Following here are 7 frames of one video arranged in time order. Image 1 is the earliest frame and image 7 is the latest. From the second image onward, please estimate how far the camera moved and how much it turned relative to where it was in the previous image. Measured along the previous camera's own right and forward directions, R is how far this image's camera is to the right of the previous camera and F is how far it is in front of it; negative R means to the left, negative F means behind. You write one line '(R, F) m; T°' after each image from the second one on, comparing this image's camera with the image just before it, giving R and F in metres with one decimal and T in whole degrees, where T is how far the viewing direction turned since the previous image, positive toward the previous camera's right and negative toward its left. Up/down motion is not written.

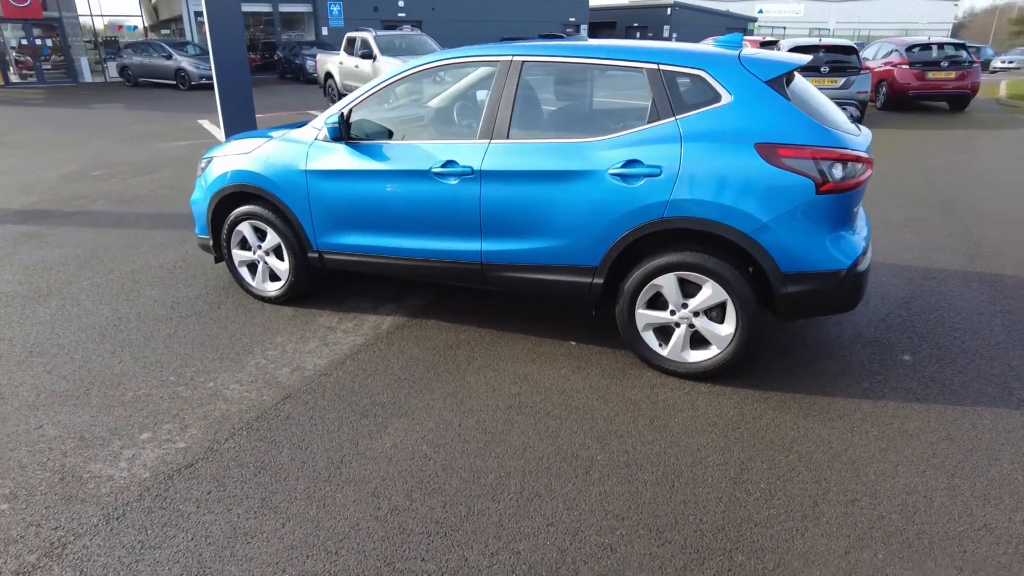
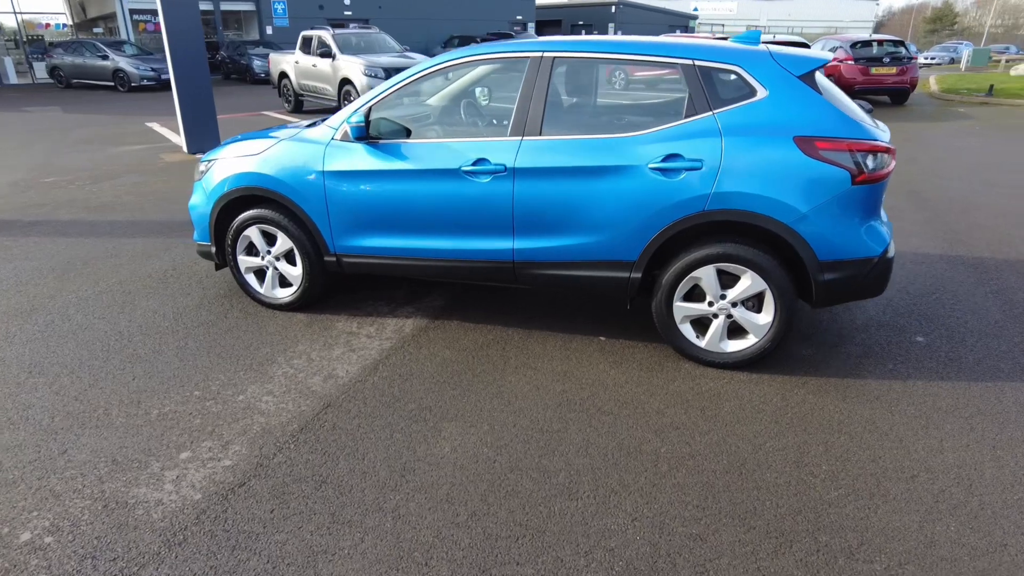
(-0.5, +0.1) m; +5°
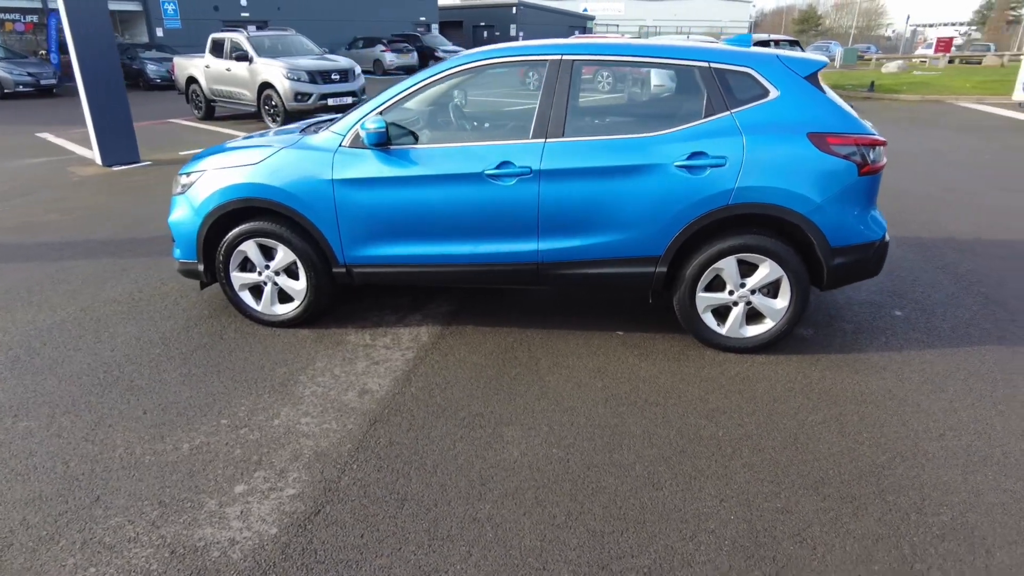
(-0.8, 0.0) m; +9°
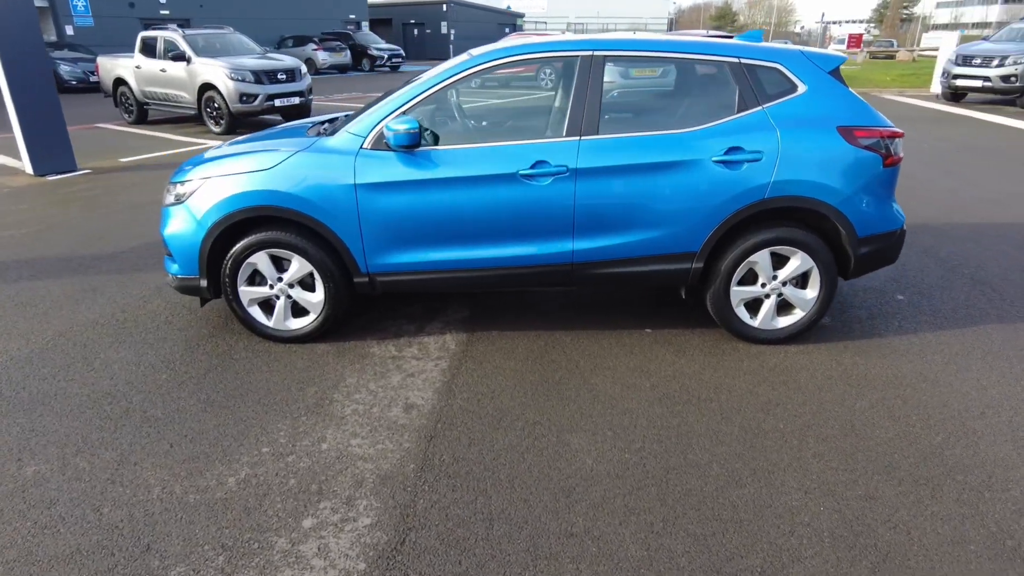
(-0.6, +0.1) m; +6°
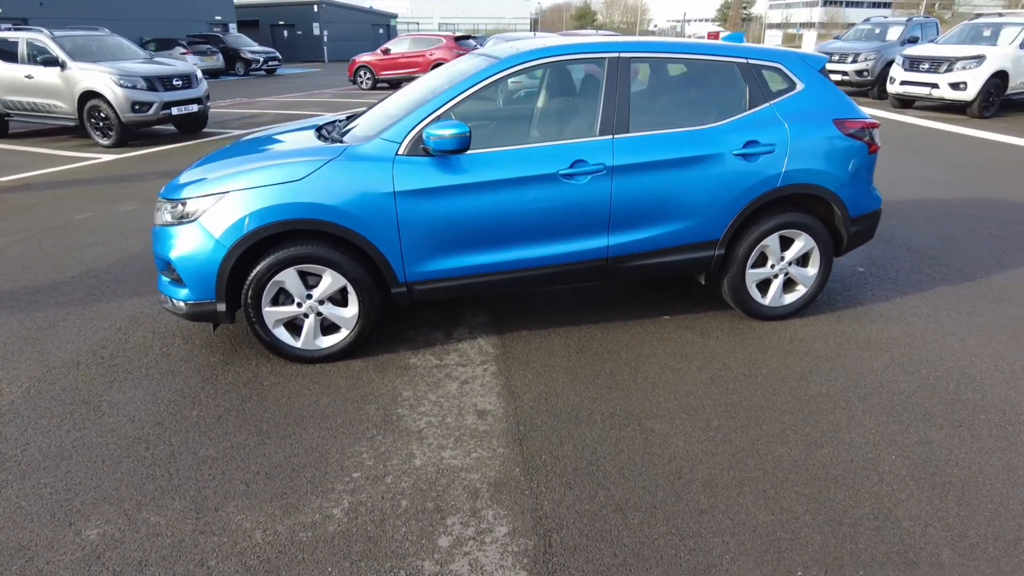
(-1.0, +0.1) m; +11°
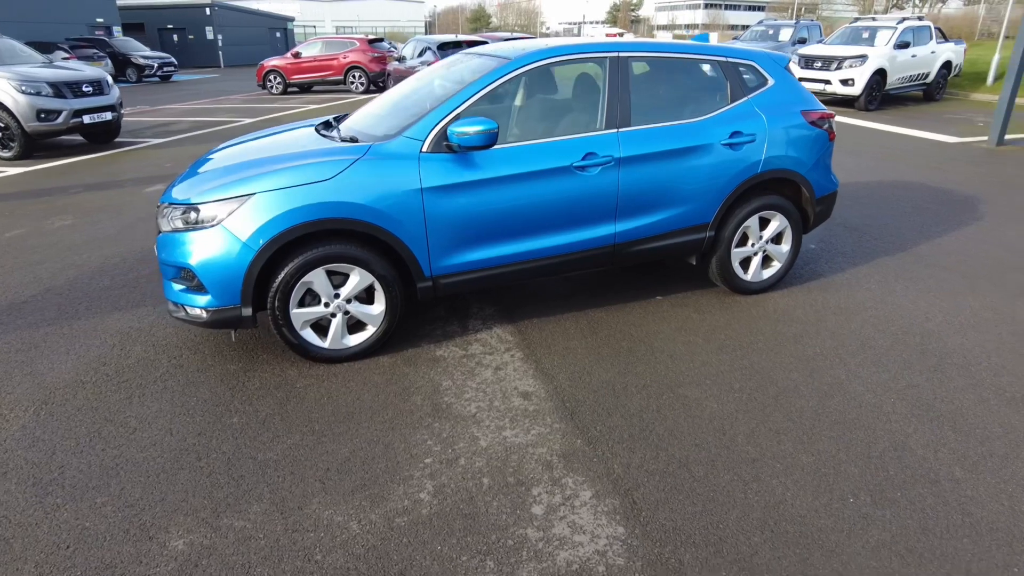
(-0.7, -0.1) m; +8°
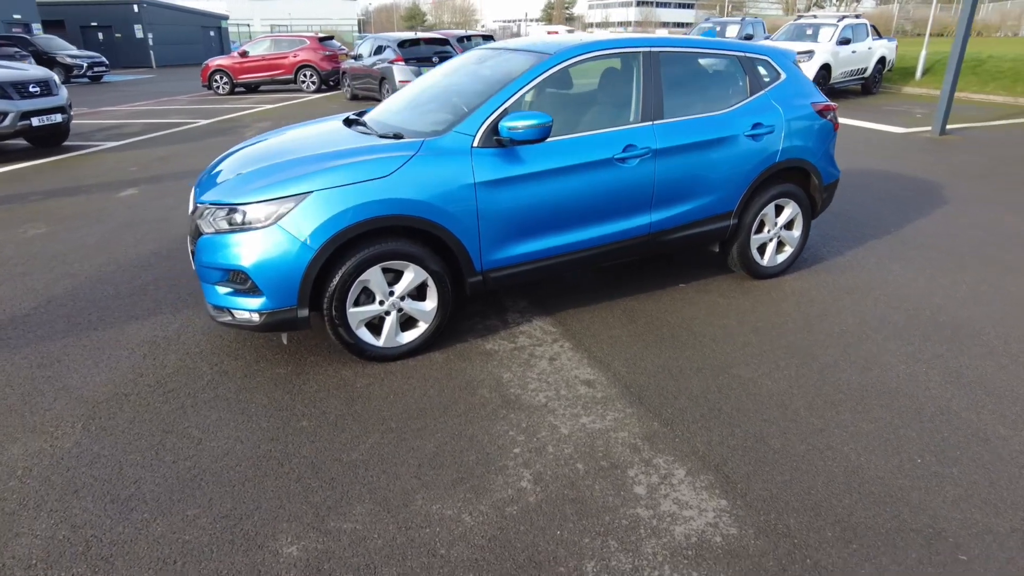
(-0.7, 0.0) m; +5°
